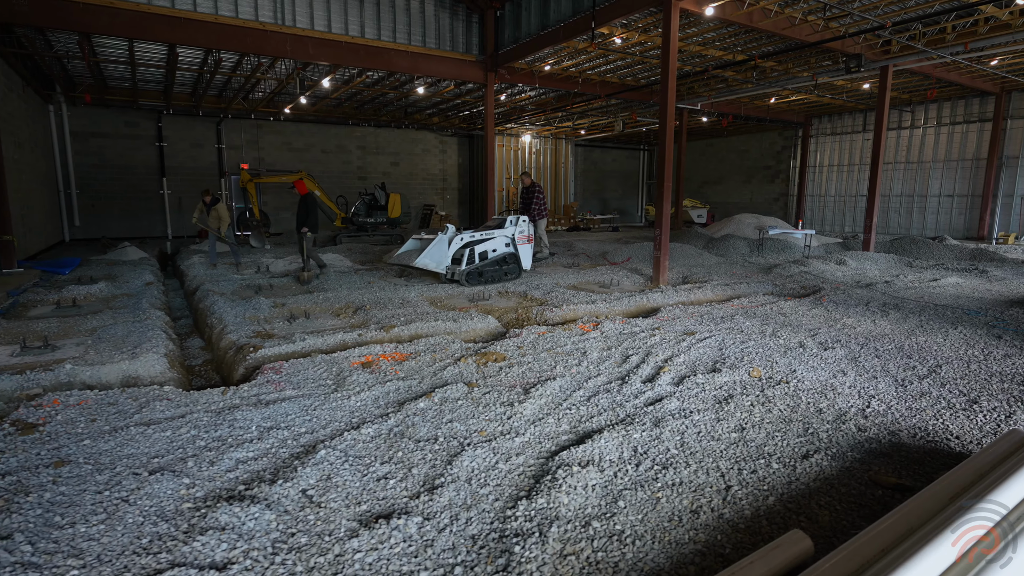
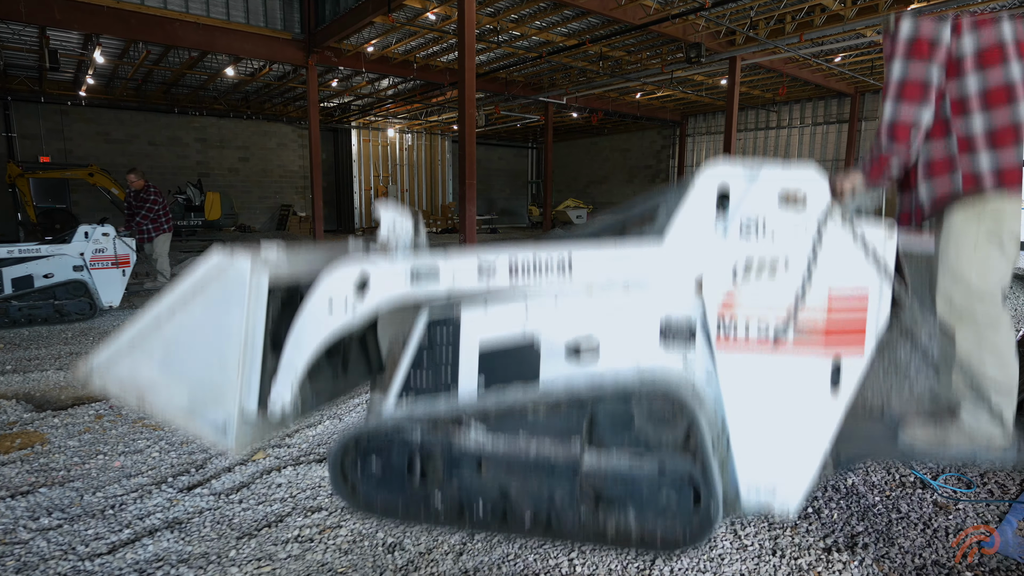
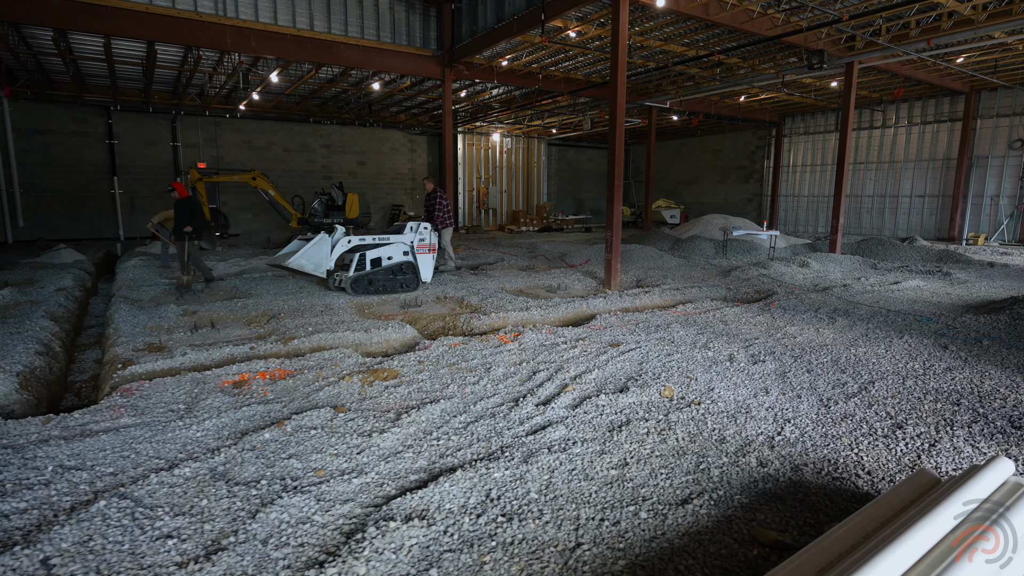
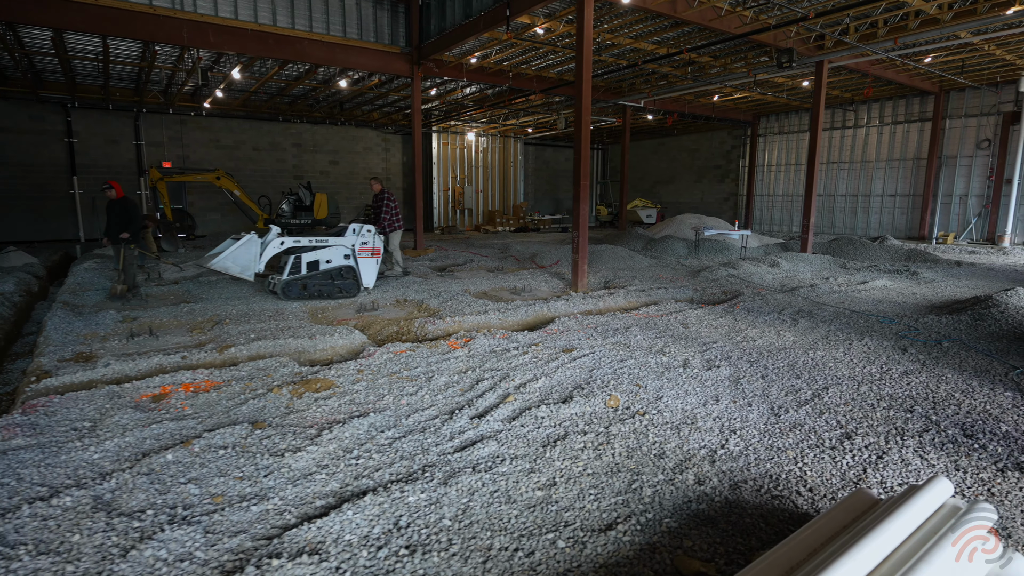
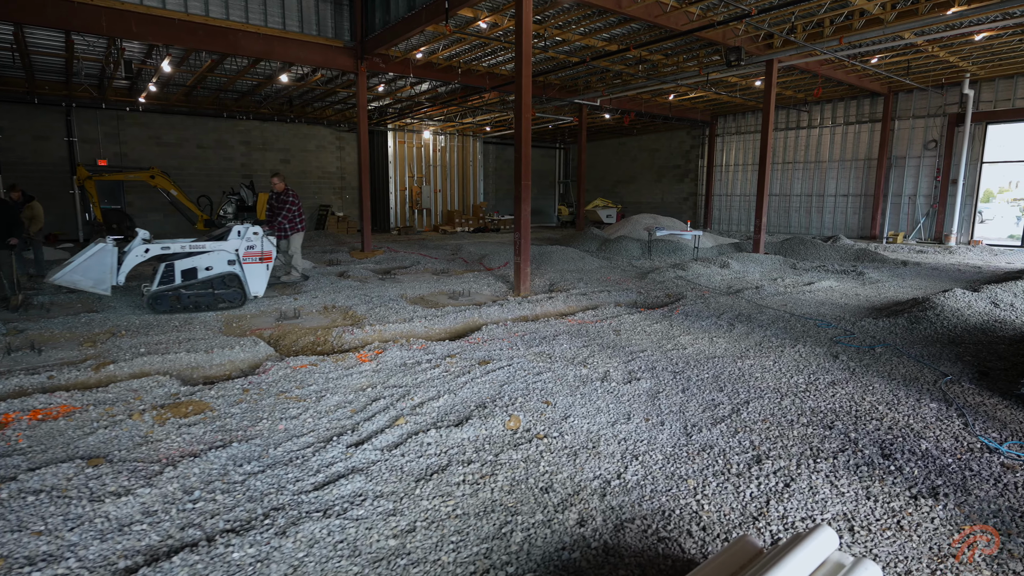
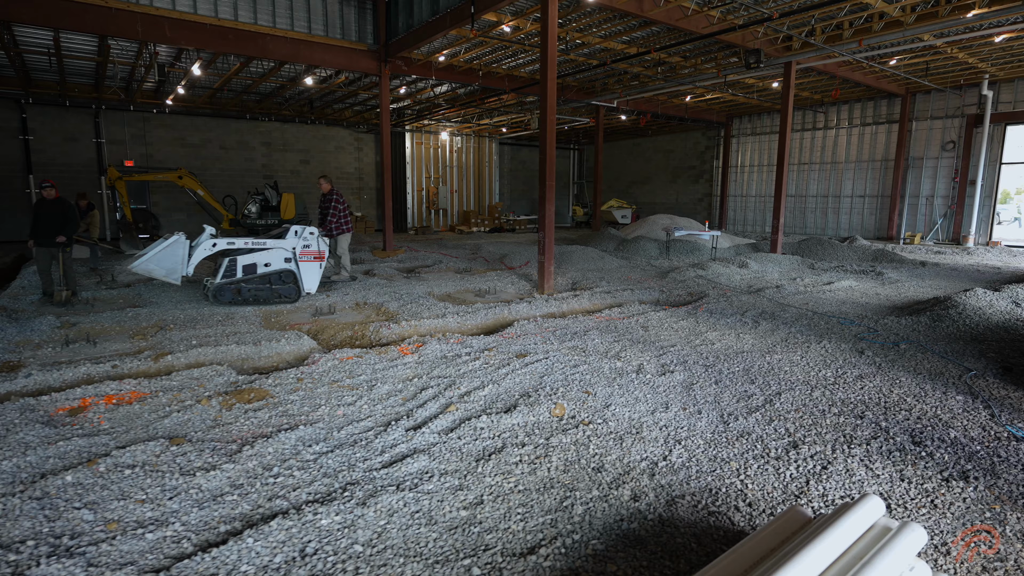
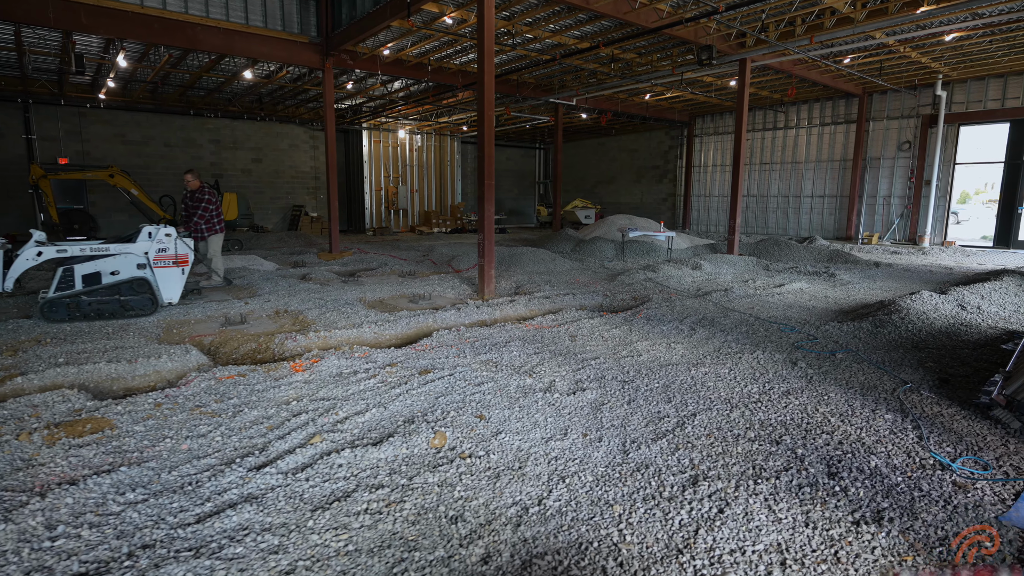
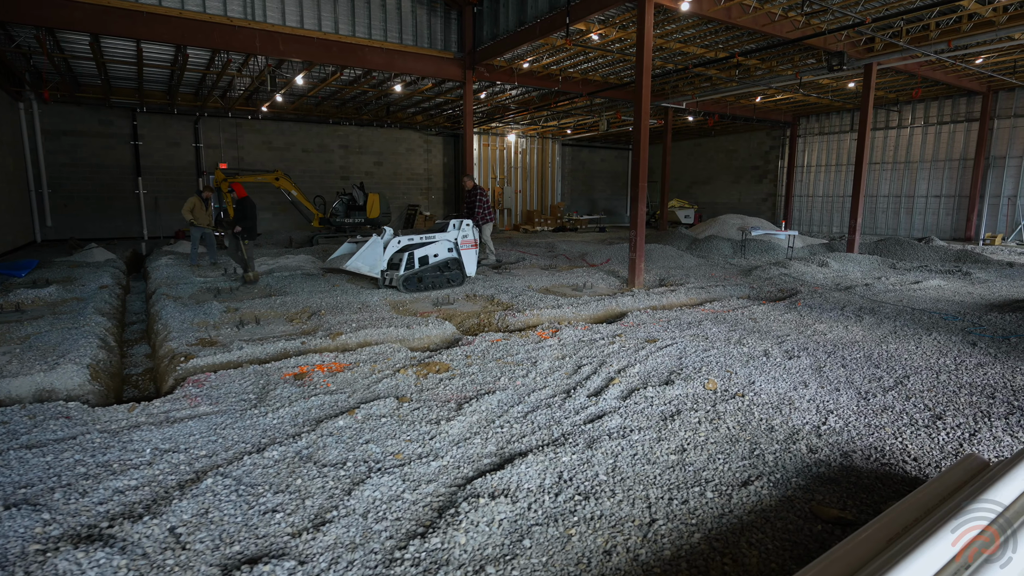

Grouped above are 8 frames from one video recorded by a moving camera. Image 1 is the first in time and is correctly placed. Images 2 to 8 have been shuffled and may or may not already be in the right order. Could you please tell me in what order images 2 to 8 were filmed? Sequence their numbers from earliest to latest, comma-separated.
8, 3, 4, 6, 5, 7, 2
